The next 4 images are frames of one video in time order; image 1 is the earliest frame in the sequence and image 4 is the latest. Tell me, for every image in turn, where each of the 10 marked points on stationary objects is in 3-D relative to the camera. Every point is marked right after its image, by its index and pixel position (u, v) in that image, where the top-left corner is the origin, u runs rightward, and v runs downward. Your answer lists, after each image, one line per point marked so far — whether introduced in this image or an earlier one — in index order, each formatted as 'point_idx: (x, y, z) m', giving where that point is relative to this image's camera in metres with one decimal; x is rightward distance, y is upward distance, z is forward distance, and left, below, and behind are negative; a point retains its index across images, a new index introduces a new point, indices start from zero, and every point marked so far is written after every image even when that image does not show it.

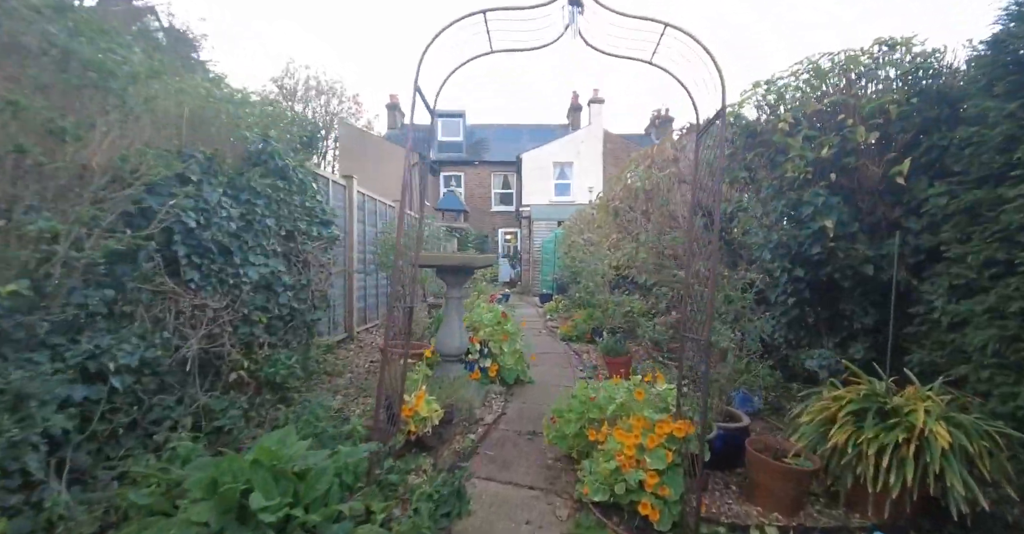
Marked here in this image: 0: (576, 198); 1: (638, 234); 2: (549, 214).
0: (+2.7, +2.9, +19.2) m
1: (+1.6, +0.4, +5.7) m
2: (+1.2, +1.7, +14.9) m
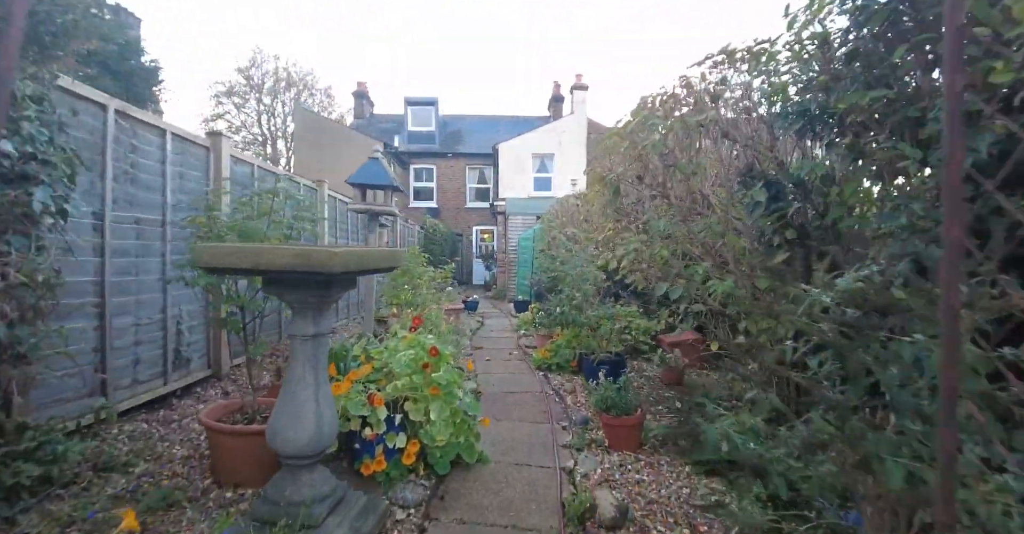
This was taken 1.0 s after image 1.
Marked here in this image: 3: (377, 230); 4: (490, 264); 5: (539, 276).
0: (+1.8, +2.9, +17.4) m
1: (+1.2, +0.4, +3.9) m
2: (+0.4, +1.7, +13.1) m
3: (-1.3, +0.3, +4.3) m
4: (-0.9, +0.1, +18.5) m
5: (+0.5, -0.2, +7.9) m
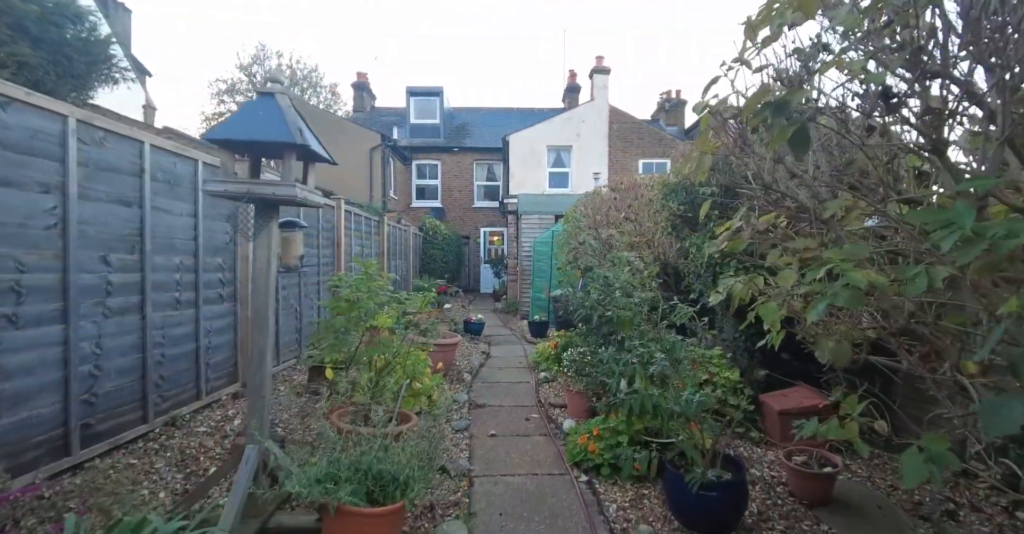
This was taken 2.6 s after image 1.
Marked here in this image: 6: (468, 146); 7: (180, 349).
0: (+2.2, +2.6, +15.3) m
1: (+1.3, +0.2, +1.8) m
2: (+0.8, +1.5, +11.0) m
3: (-1.2, +0.2, +2.2) m
4: (-0.5, -0.1, +16.4) m
5: (+0.7, -0.4, +5.8) m
6: (-1.8, +4.9, +18.2) m
7: (-2.4, -0.6, +3.3) m
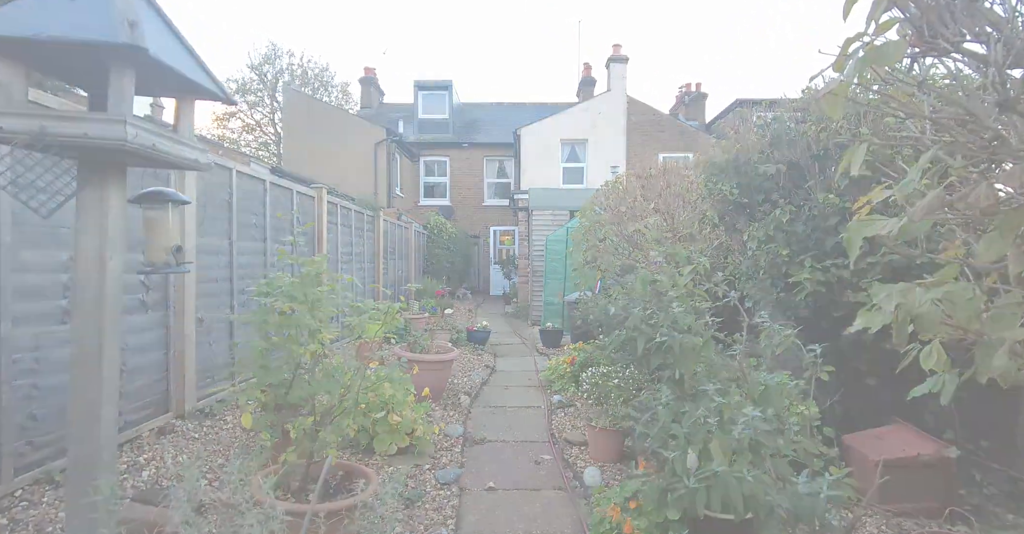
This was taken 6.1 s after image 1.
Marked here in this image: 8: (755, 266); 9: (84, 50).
0: (+2.5, +2.6, +14.4) m
1: (+1.2, +0.2, +0.9) m
2: (+1.0, +1.4, +10.1) m
3: (-1.2, +0.2, +1.3) m
4: (-0.1, -0.1, +15.5) m
5: (+0.8, -0.4, +4.9) m
6: (-1.3, +4.9, +17.4) m
7: (-2.4, -0.6, +2.4) m
8: (+1.9, 0.0, +3.5) m
9: (-1.2, +0.6, +1.2) m
